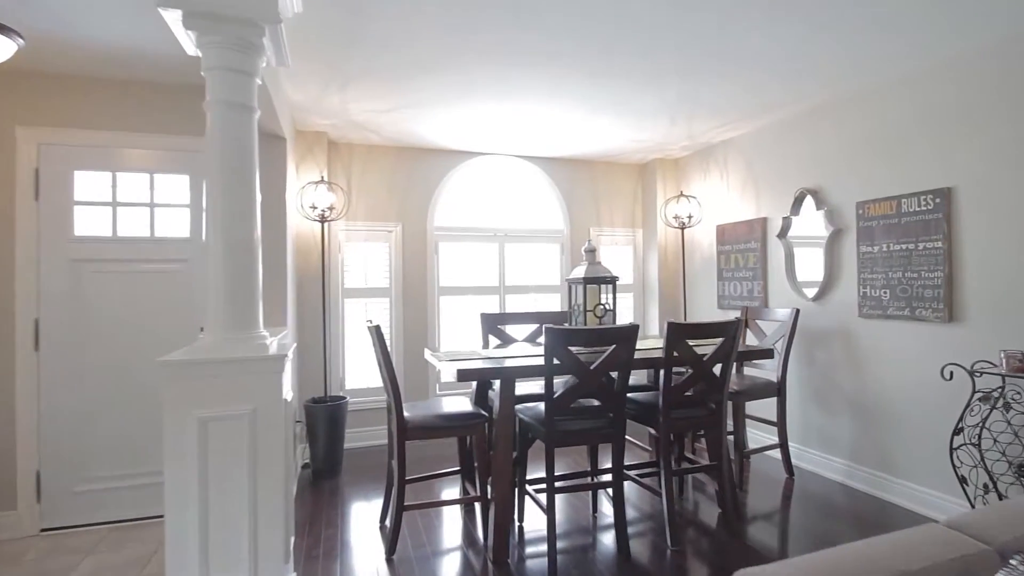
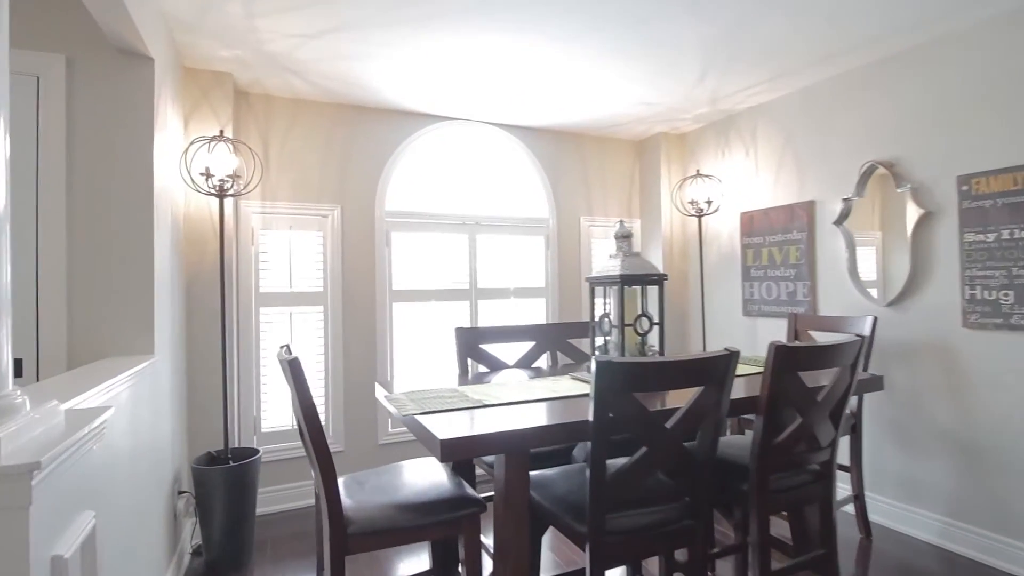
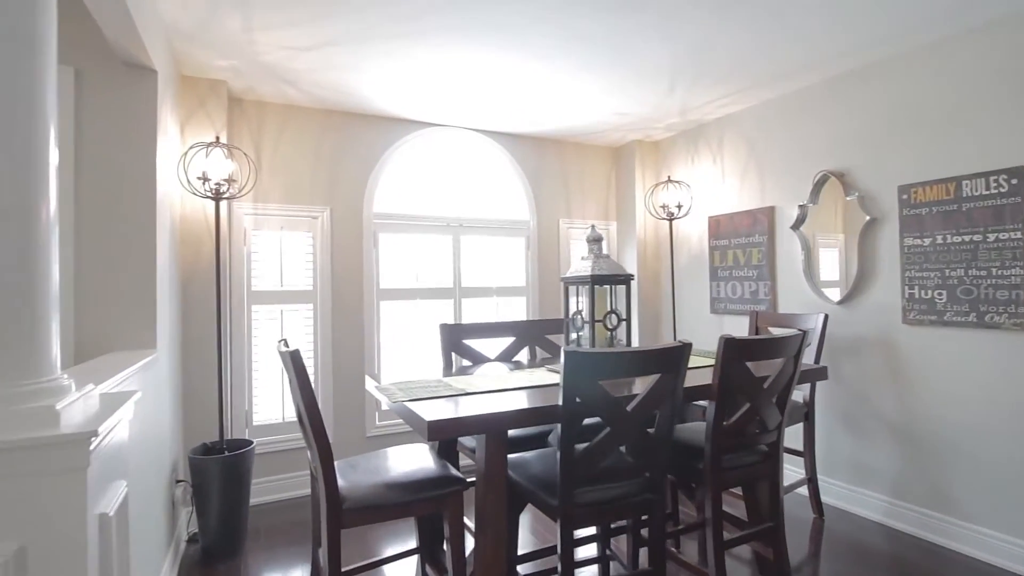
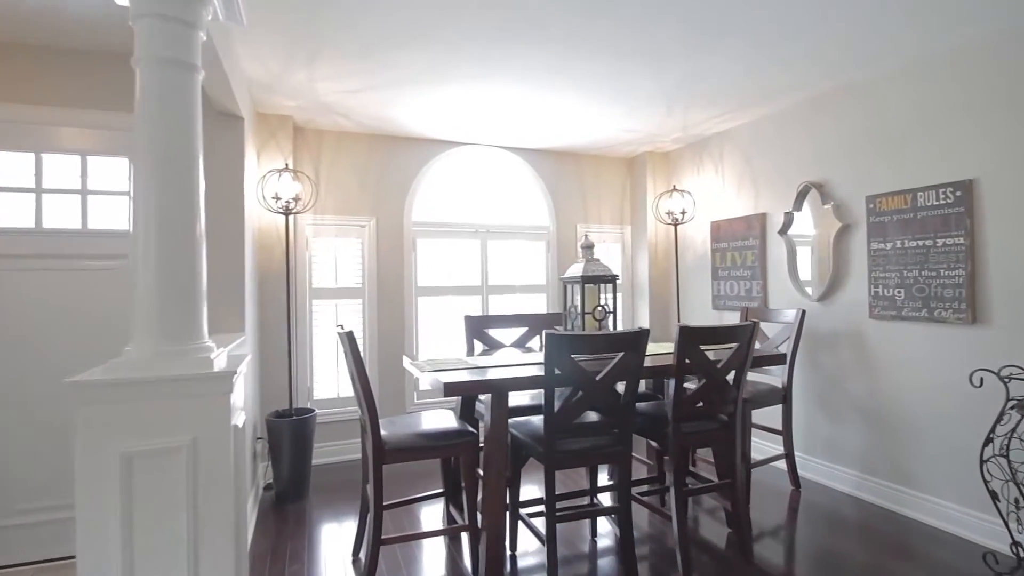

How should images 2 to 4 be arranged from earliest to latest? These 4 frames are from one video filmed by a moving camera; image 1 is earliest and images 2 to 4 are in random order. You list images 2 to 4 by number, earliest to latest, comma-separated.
4, 3, 2
